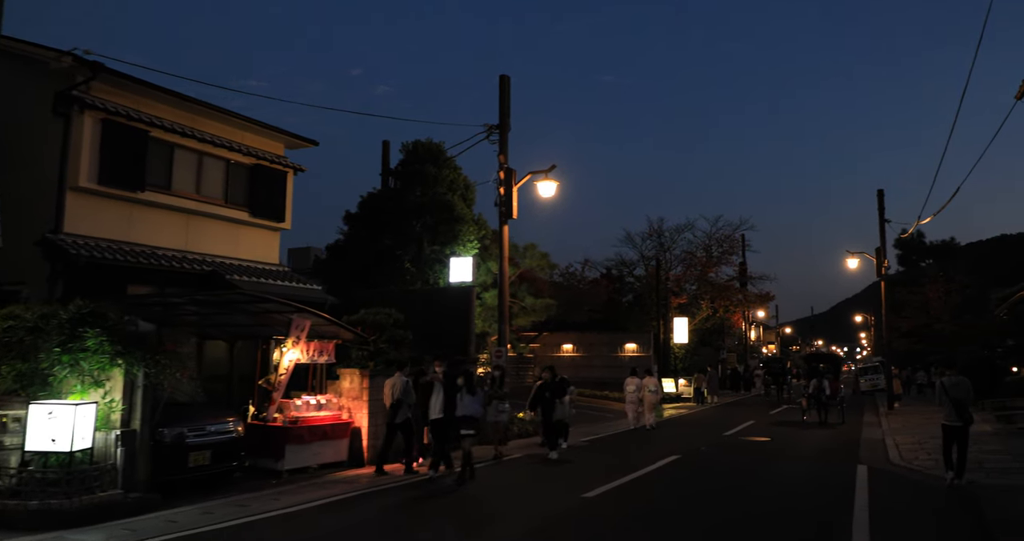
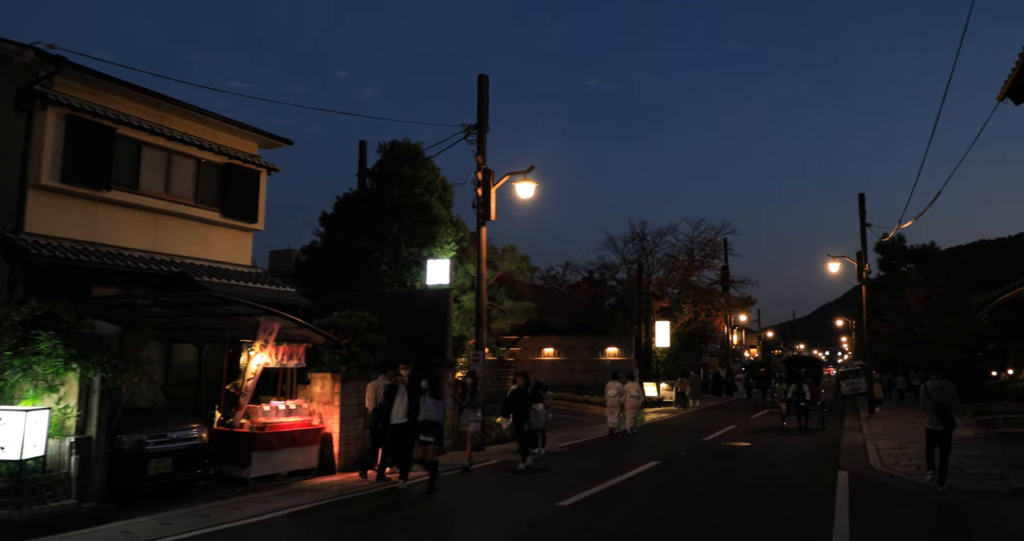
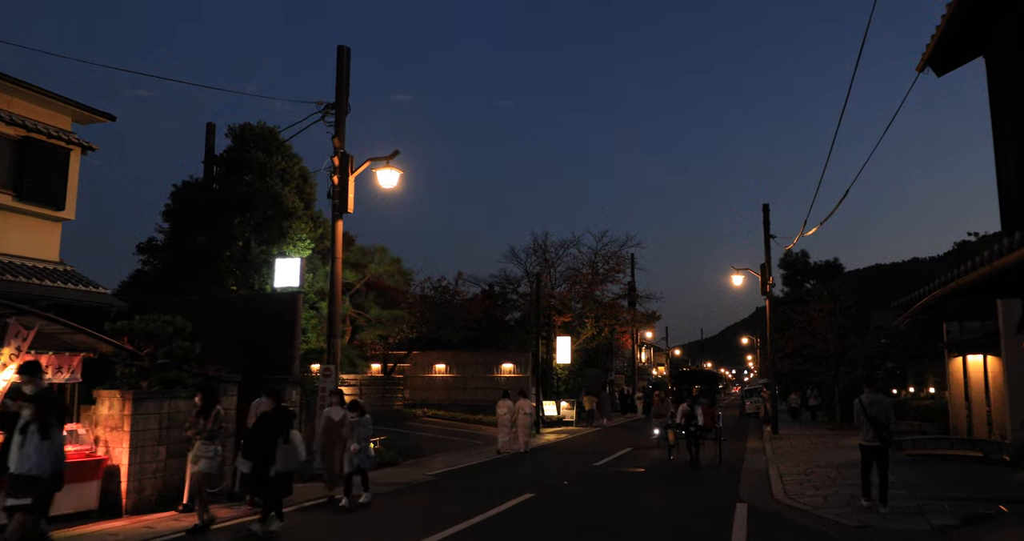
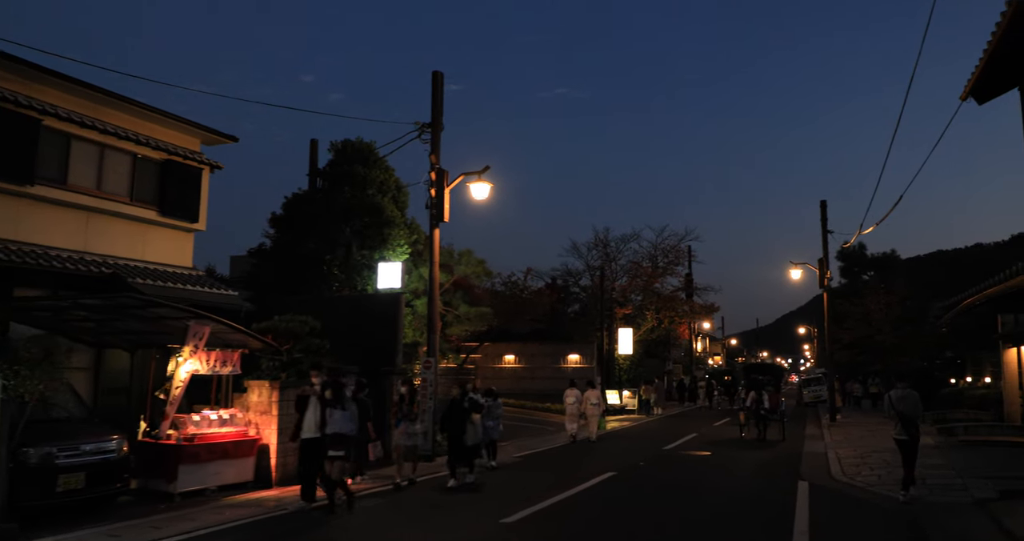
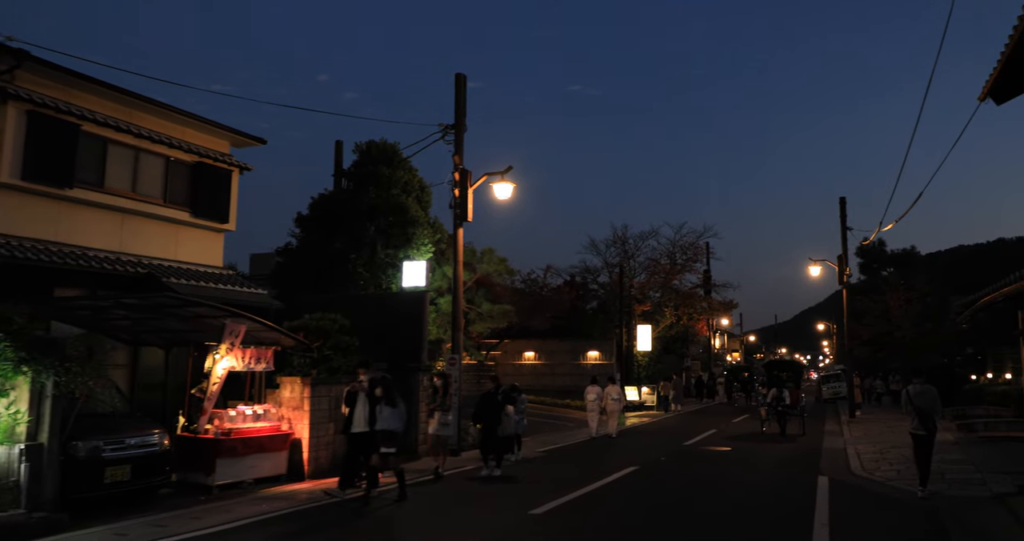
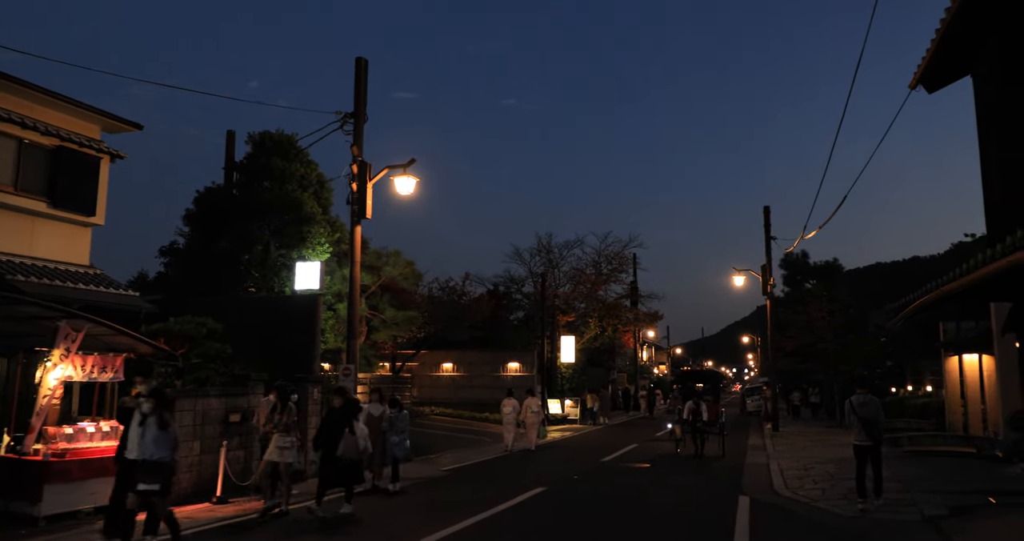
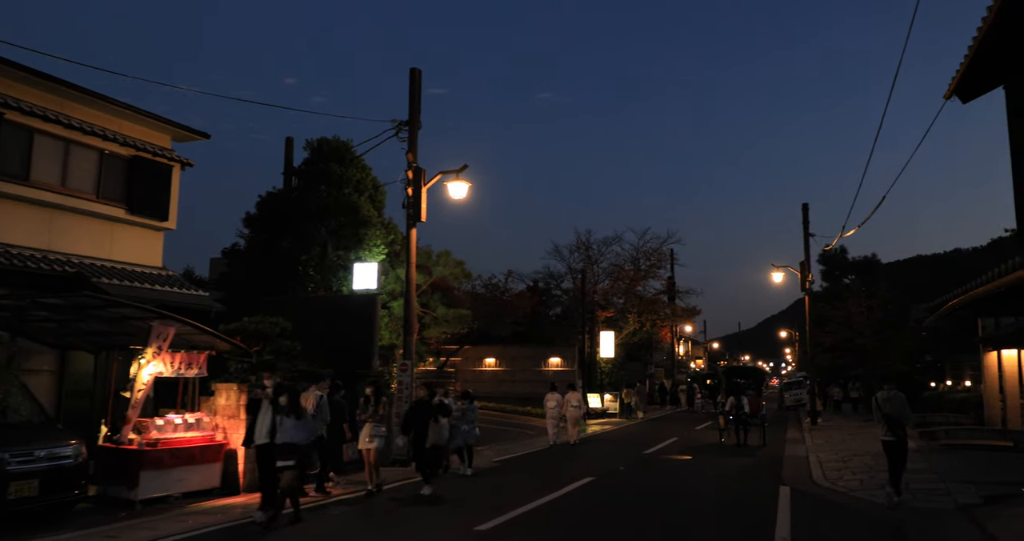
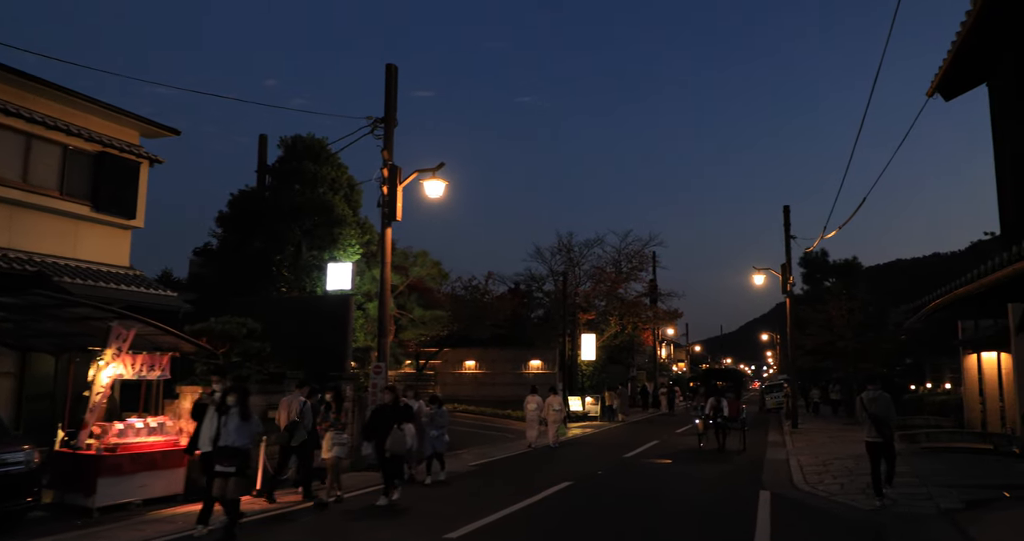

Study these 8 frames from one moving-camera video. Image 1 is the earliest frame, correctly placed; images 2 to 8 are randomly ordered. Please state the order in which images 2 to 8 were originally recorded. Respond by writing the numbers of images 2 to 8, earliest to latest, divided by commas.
2, 5, 4, 7, 8, 6, 3
